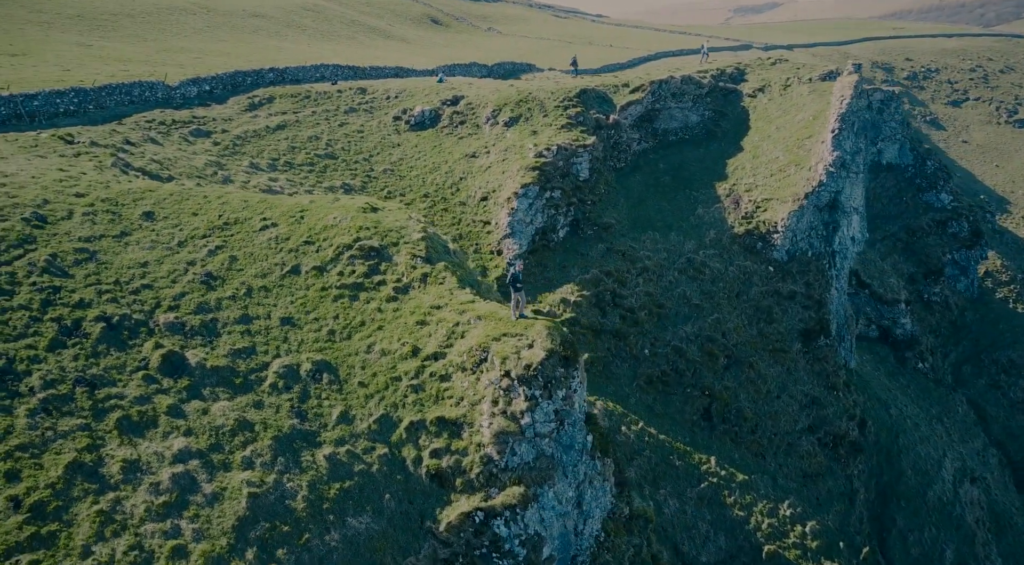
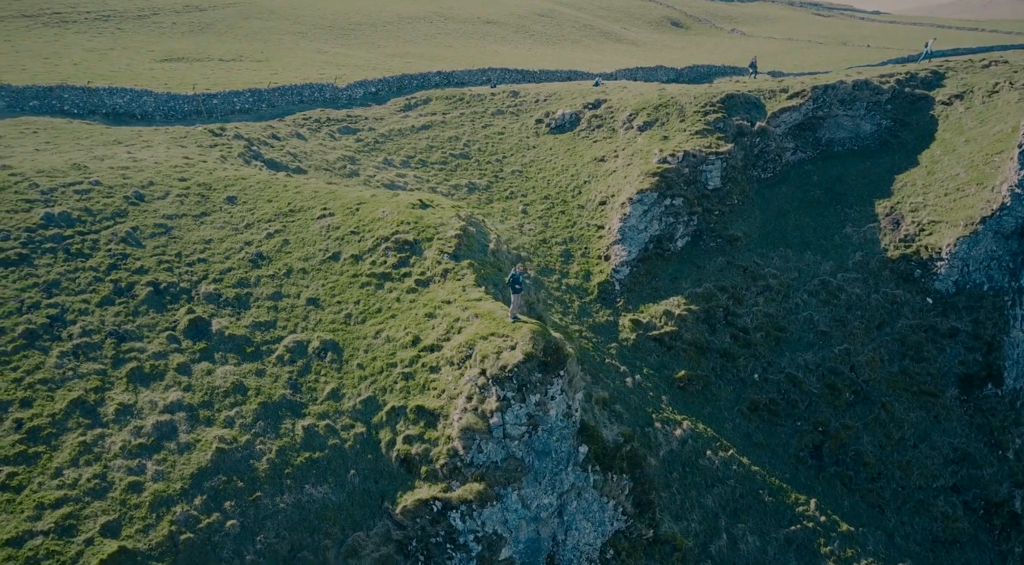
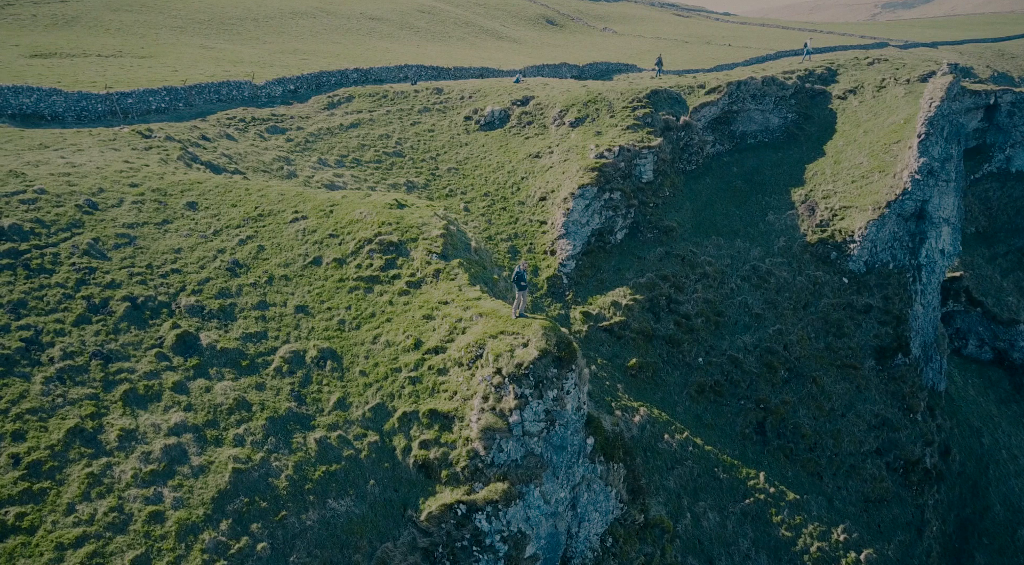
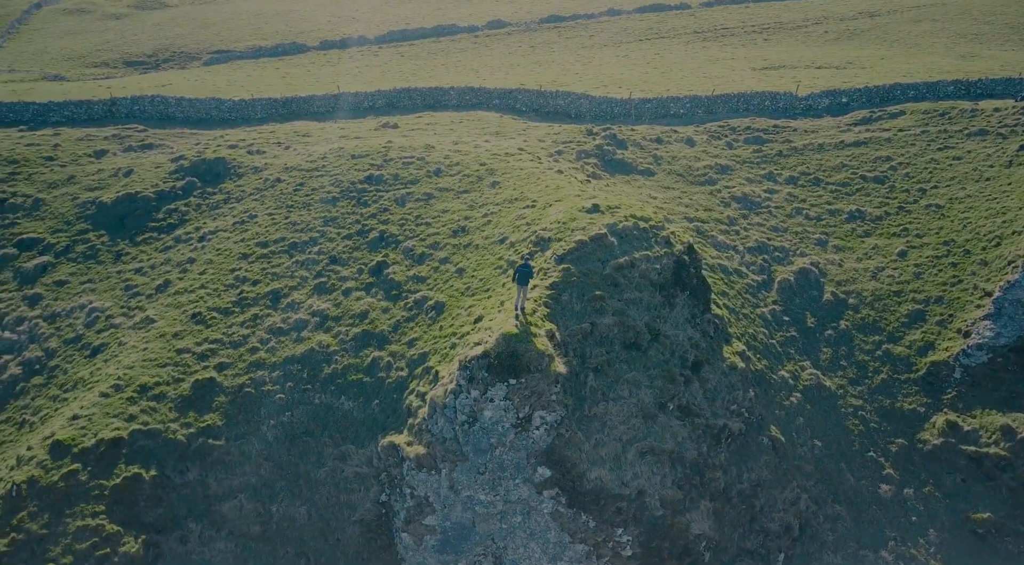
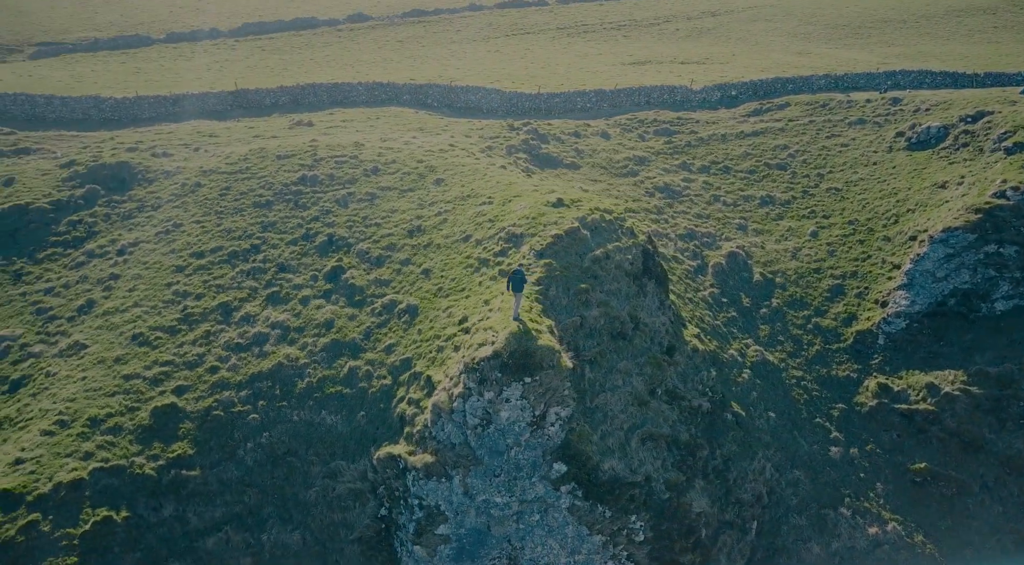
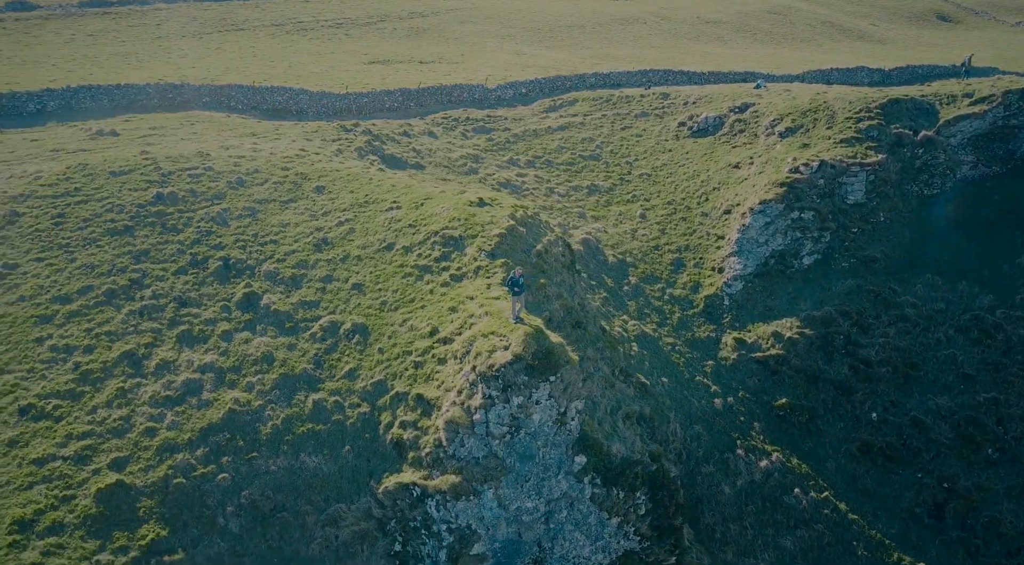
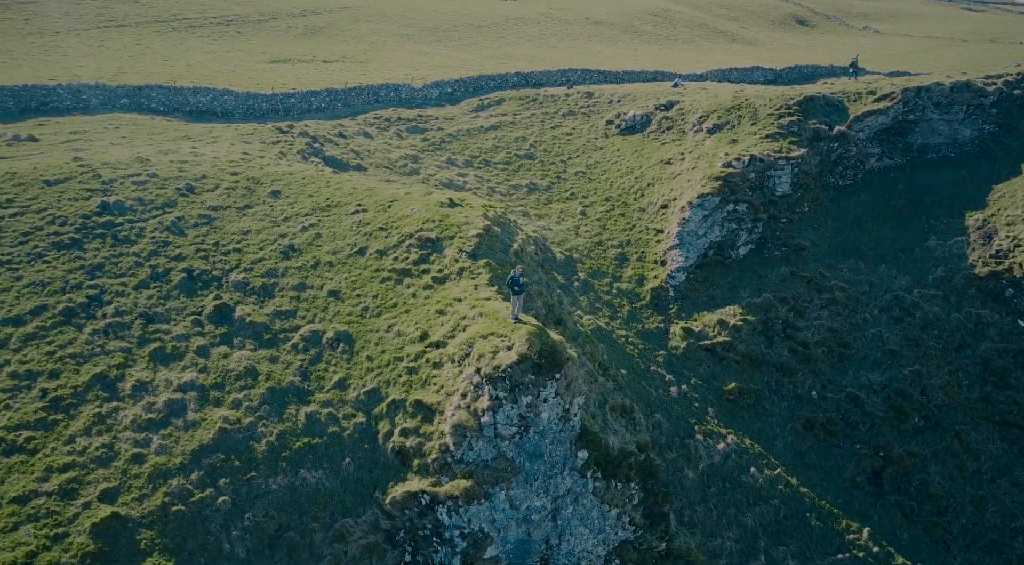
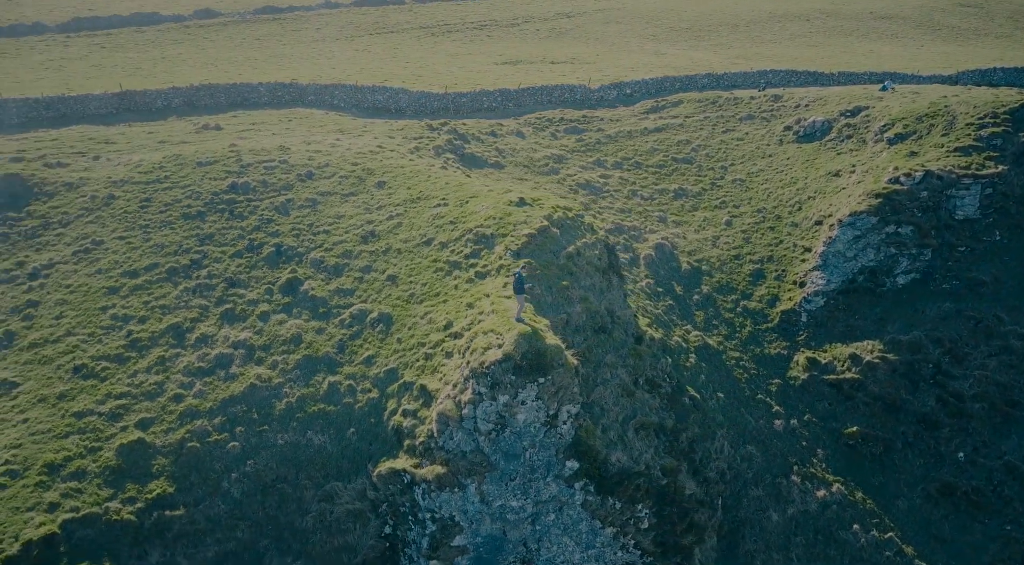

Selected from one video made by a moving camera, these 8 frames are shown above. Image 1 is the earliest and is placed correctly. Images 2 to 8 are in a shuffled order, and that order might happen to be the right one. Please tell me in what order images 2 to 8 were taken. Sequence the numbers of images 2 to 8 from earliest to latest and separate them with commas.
3, 2, 7, 6, 8, 5, 4
